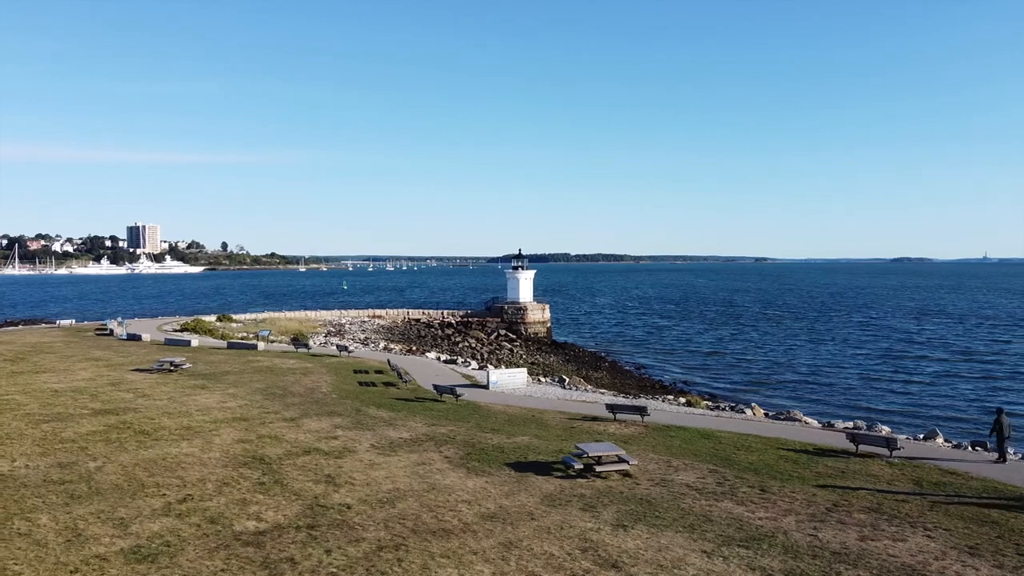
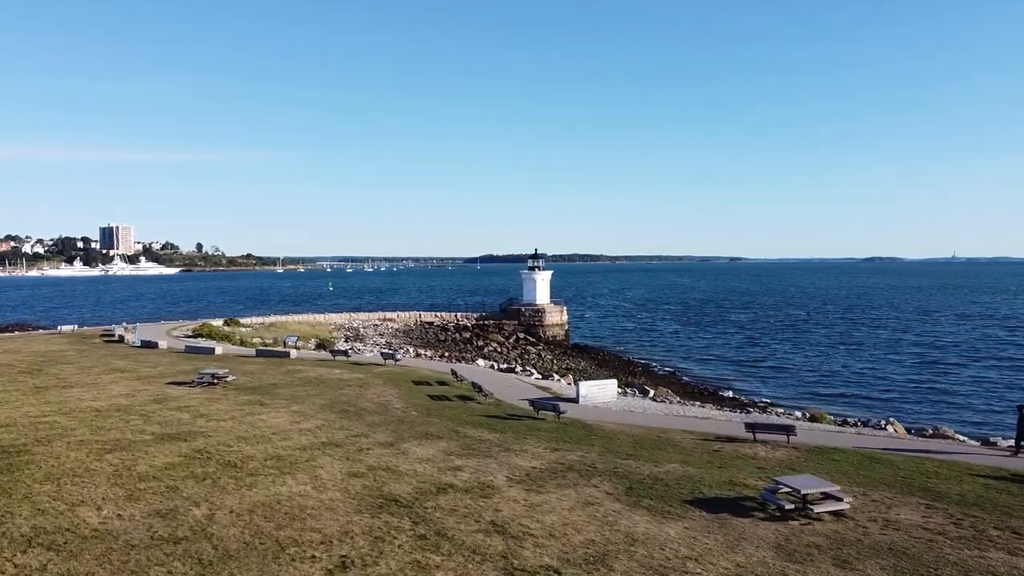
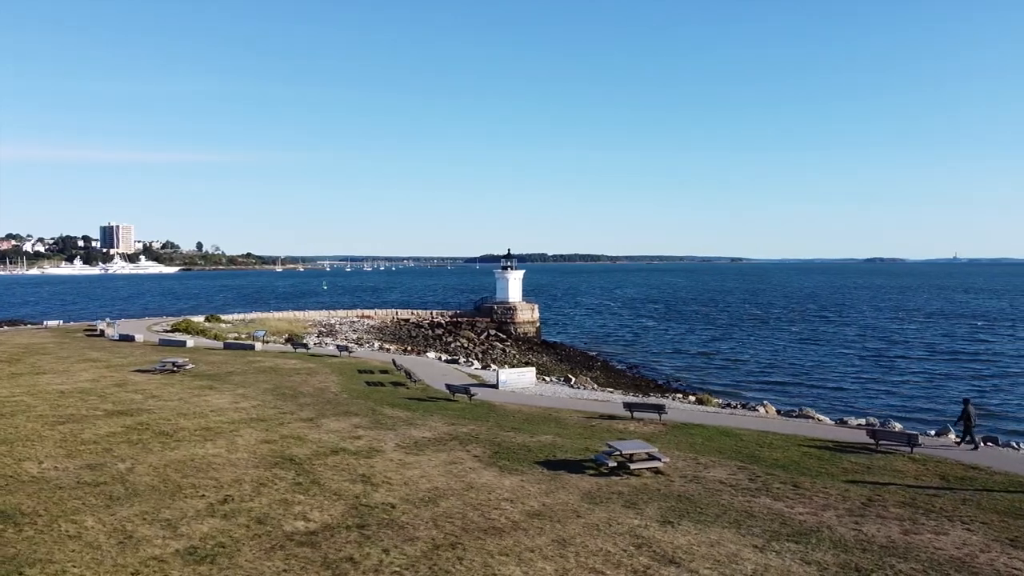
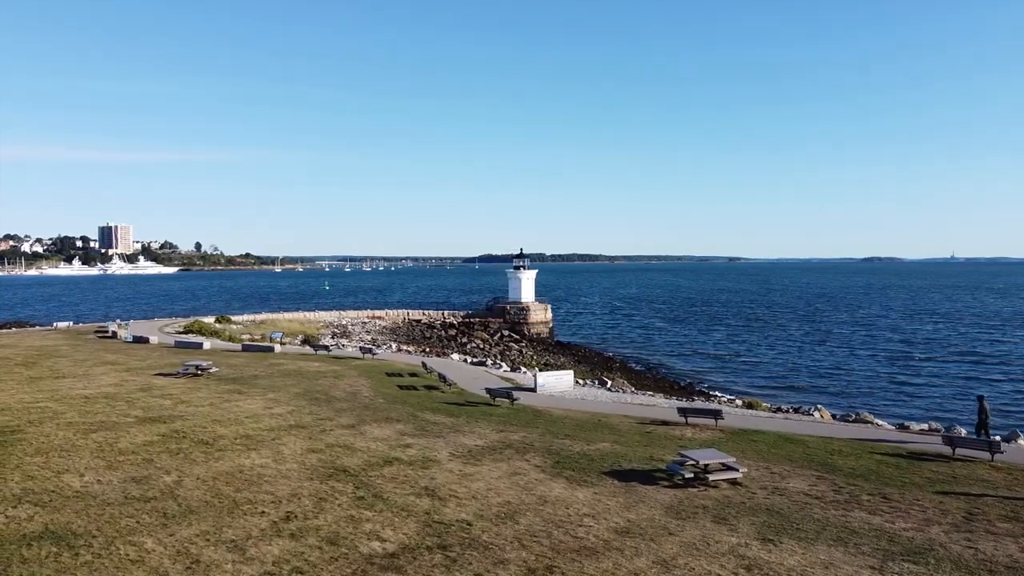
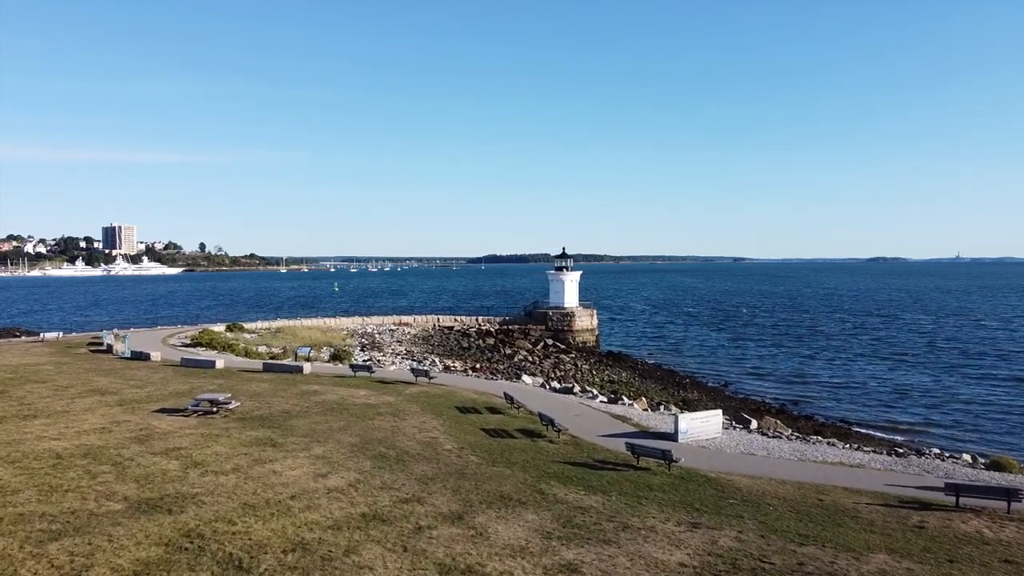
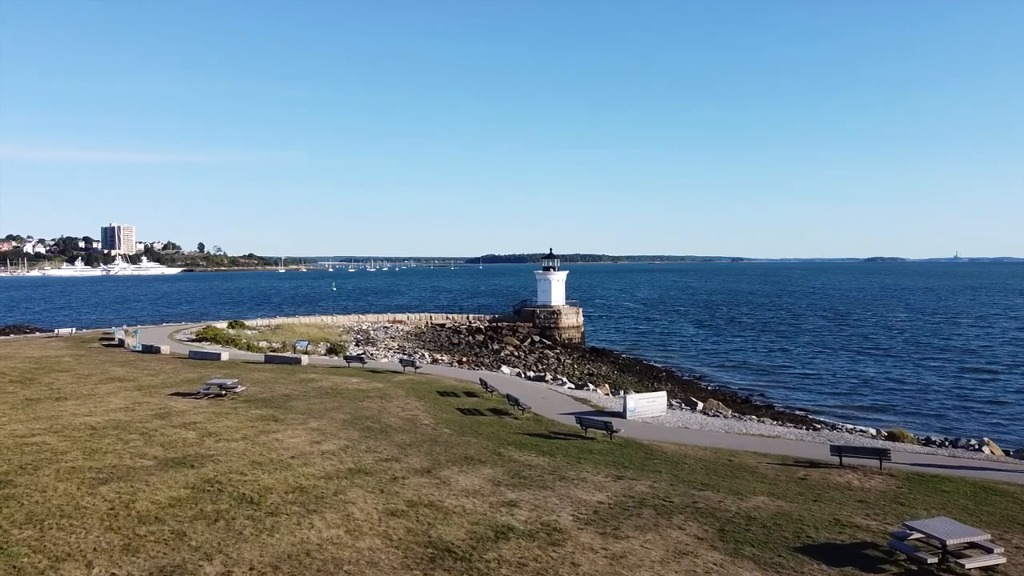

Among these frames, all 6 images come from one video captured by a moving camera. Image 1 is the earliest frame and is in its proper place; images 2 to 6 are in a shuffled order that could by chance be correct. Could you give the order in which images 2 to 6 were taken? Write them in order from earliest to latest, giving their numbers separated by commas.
3, 4, 2, 6, 5
